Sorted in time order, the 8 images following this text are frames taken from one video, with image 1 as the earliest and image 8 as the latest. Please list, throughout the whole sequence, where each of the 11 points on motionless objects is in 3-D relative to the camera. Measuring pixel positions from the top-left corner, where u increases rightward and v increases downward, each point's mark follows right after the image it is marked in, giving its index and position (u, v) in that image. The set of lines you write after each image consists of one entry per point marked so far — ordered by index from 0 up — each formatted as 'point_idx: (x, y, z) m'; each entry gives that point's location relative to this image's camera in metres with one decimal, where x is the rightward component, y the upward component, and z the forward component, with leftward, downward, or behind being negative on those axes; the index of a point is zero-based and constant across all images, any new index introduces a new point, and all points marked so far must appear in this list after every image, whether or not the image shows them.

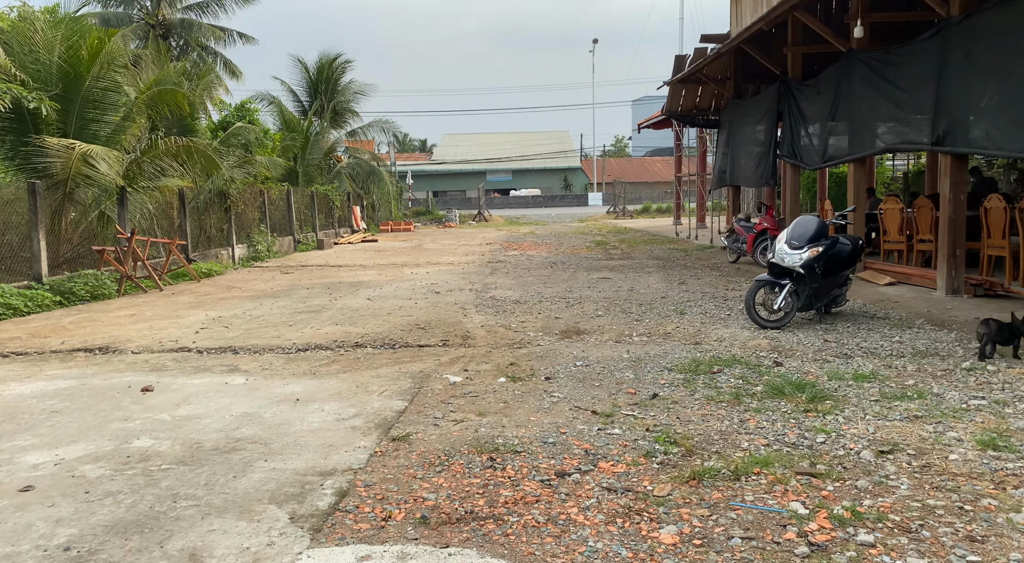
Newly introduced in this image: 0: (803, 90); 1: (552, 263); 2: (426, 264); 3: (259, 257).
0: (+4.3, +2.8, +12.9) m
1: (+0.7, +0.3, +15.4) m
2: (-1.5, +0.3, +15.5) m
3: (-4.9, +0.5, +17.0) m
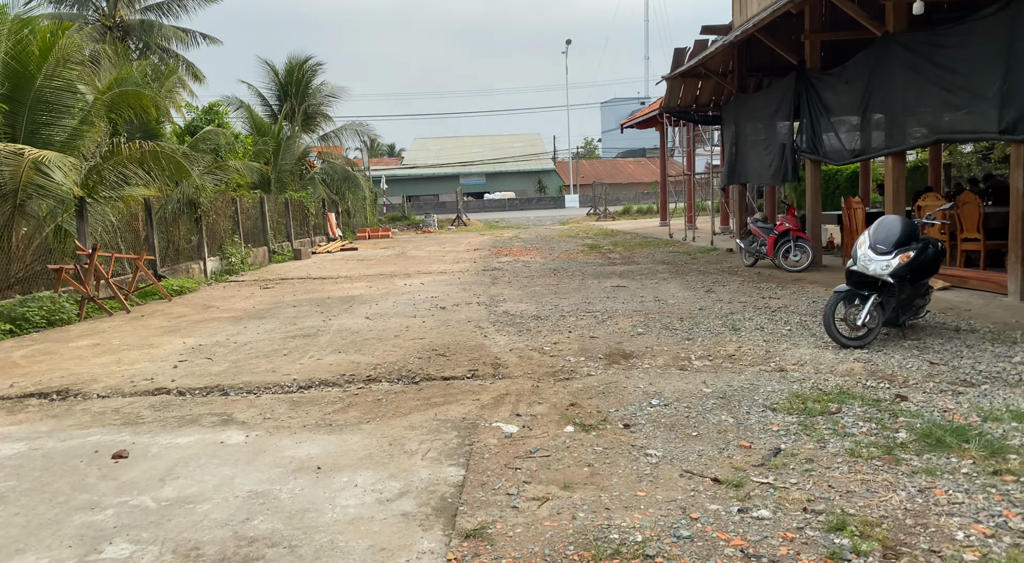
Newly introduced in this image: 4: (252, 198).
0: (+4.3, +2.7, +12.0) m
1: (+0.7, +0.2, +14.3) m
2: (-1.5, +0.1, +14.3) m
3: (-5.0, +0.2, +15.7) m
4: (-5.4, +1.7, +18.0) m
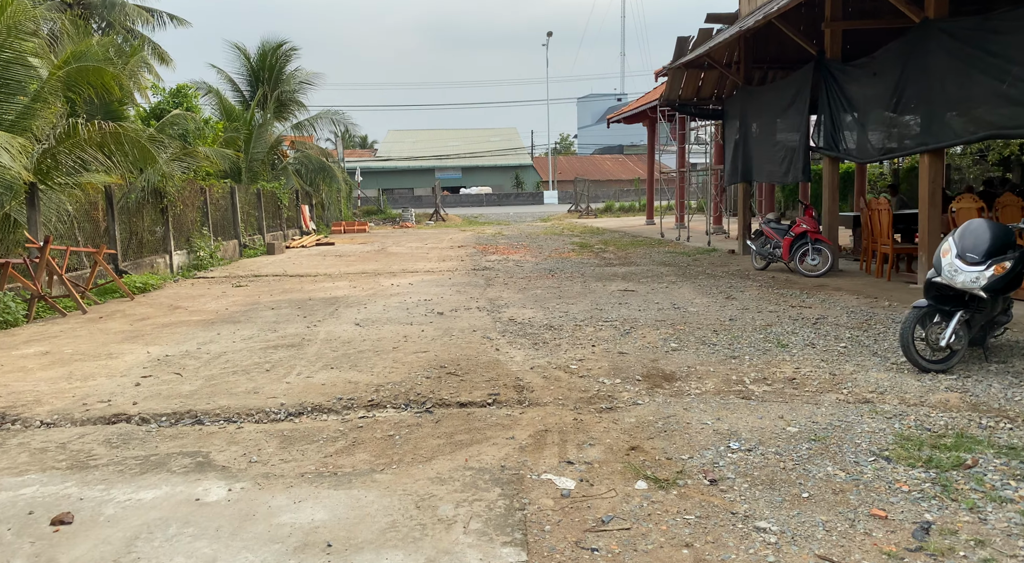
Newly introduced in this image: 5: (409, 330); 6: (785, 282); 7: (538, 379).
0: (+4.3, +2.7, +11.2) m
1: (+0.6, +0.2, +13.4) m
2: (-1.7, +0.1, +13.4) m
3: (-5.2, +0.3, +14.6) m
4: (-5.6, +1.8, +16.8) m
5: (-0.9, -0.4, +7.6) m
6: (+3.5, 0.0, +11.0) m
7: (+0.2, -0.6, +5.6) m
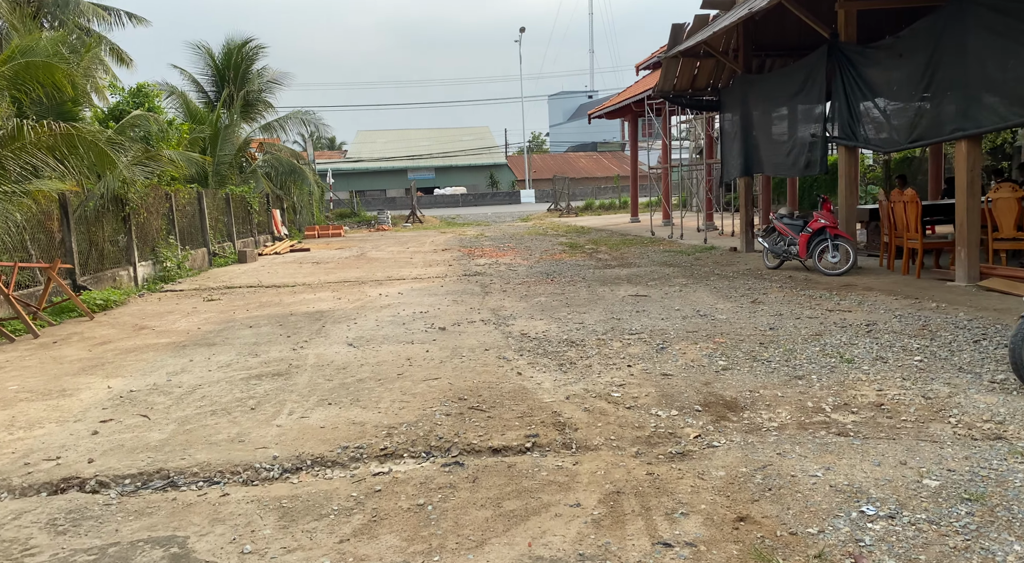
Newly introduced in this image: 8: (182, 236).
0: (+4.2, +2.7, +10.4) m
1: (+0.5, +0.1, +12.5) m
2: (-1.7, 0.0, +12.4) m
3: (-5.3, +0.1, +13.5) m
4: (-5.8, +1.6, +15.7) m
5: (-0.8, -0.5, +6.6) m
6: (+3.5, 0.0, +10.2) m
7: (+0.4, -0.7, +4.7) m
8: (-5.7, +0.8, +15.1) m
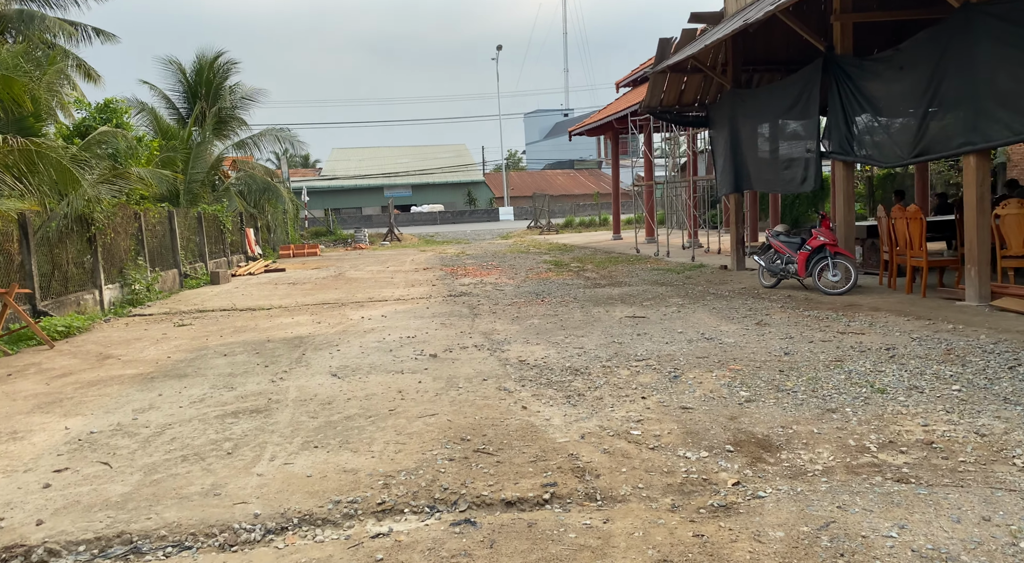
0: (+4.1, +2.5, +10.1) m
1: (+0.3, -0.2, +12.0) m
2: (-1.9, -0.3, +11.8) m
3: (-5.5, -0.3, +12.8) m
4: (-6.1, +1.2, +15.1) m
5: (-0.8, -0.7, +6.1) m
6: (+3.3, -0.2, +9.8) m
7: (+0.4, -0.8, +4.2) m
8: (-5.9, +0.4, +14.4) m
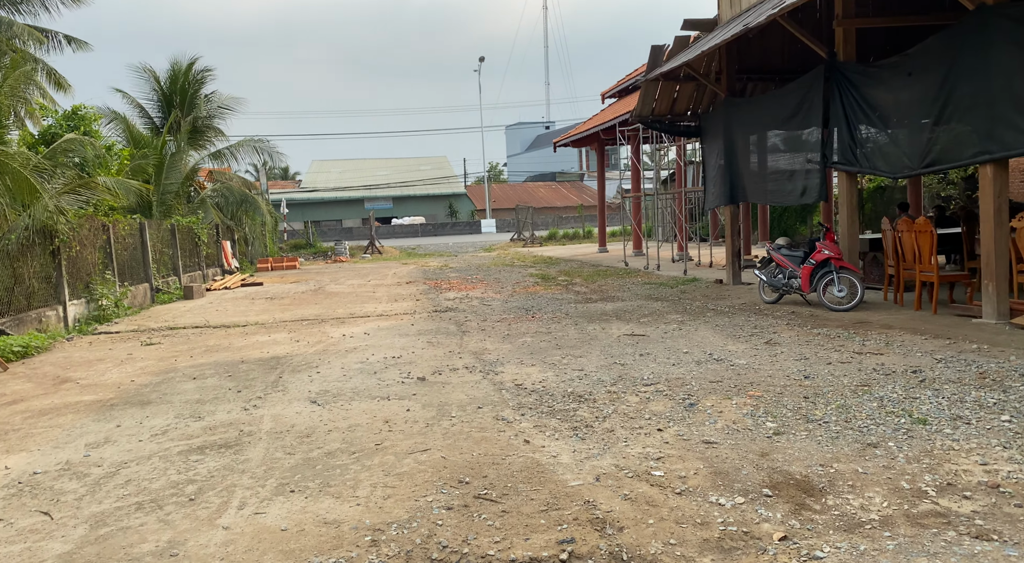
0: (+4.0, +2.3, +9.7) m
1: (+0.2, -0.4, +11.5) m
2: (-2.1, -0.5, +11.2) m
3: (-5.7, -0.5, +12.2) m
4: (-6.3, +0.9, +14.4) m
5: (-0.8, -0.8, +5.5) m
6: (+3.2, -0.4, +9.4) m
7: (+0.4, -0.9, +3.6) m
8: (-6.1, +0.2, +13.8) m
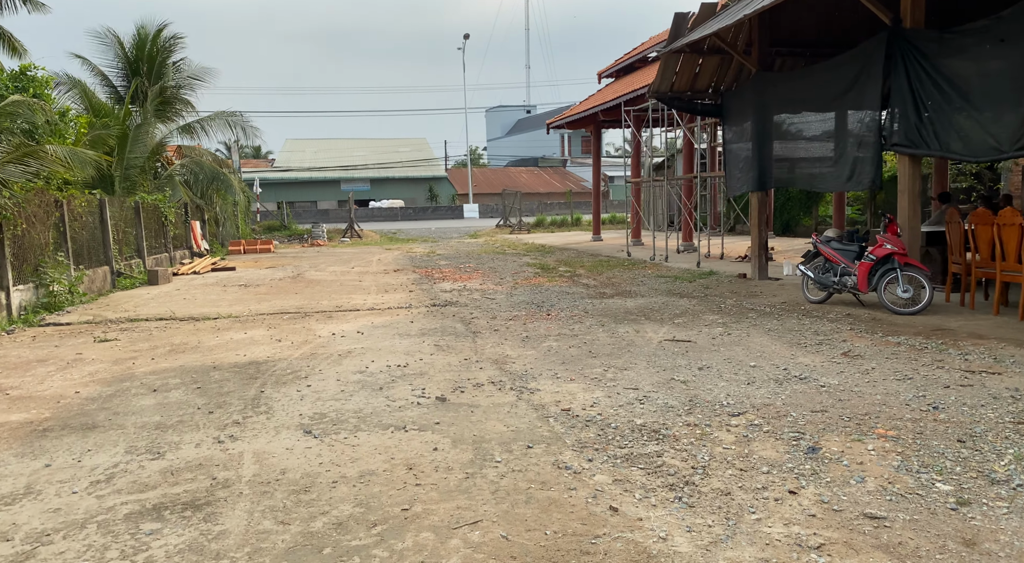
0: (+4.2, +2.3, +8.4) m
1: (+0.3, -0.3, +10.2) m
2: (-1.9, -0.3, +9.8) m
3: (-5.6, -0.3, +10.7) m
4: (-6.3, +1.2, +12.9) m
5: (-0.5, -0.8, +4.2) m
6: (+3.4, -0.4, +8.1) m
7: (+0.8, -1.0, +2.3) m
8: (-6.1, +0.4, +12.2) m
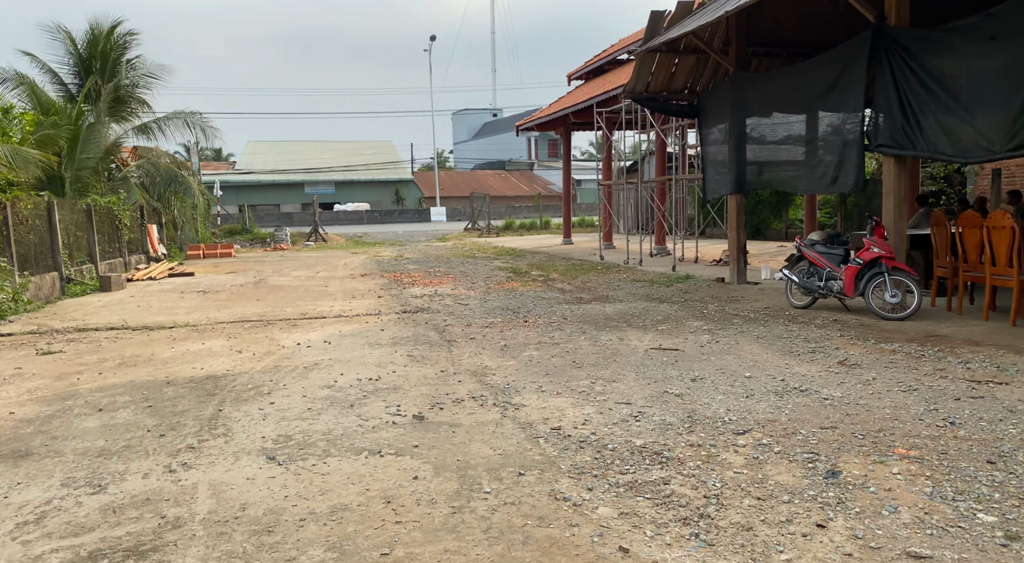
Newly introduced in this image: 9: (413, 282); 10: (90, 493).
0: (+4.0, +2.2, +8.2) m
1: (0.0, -0.3, +9.7) m
2: (-2.2, -0.4, +9.3) m
3: (-5.9, -0.4, +10.0) m
4: (-6.6, +1.1, +12.2) m
5: (-0.5, -0.9, +3.7) m
6: (+3.2, -0.4, +7.8) m
7: (+0.8, -1.0, +1.9) m
8: (-6.4, +0.3, +11.6) m
9: (-1.5, 0.0, +13.6) m
10: (-1.8, -0.9, +3.7) m
